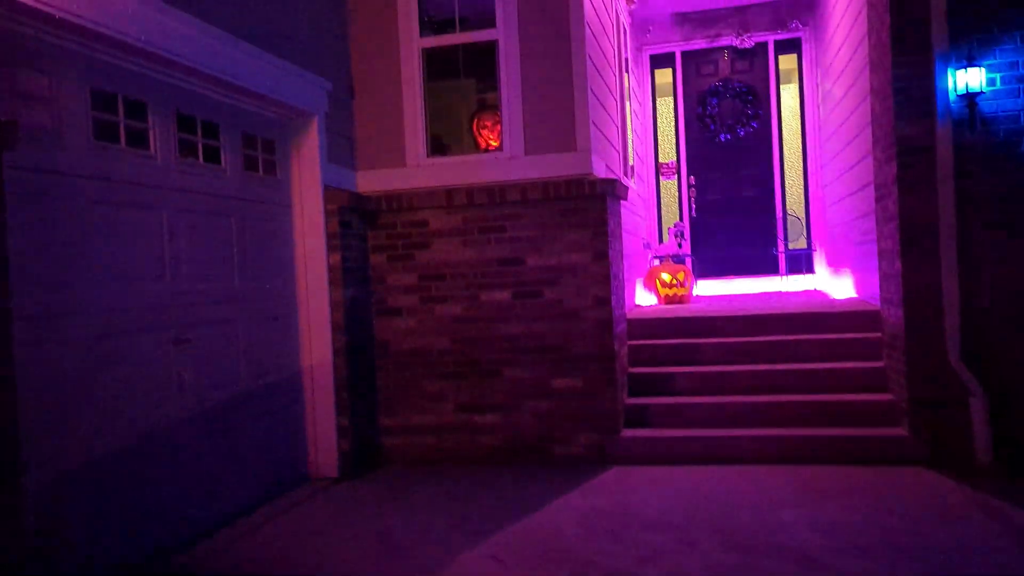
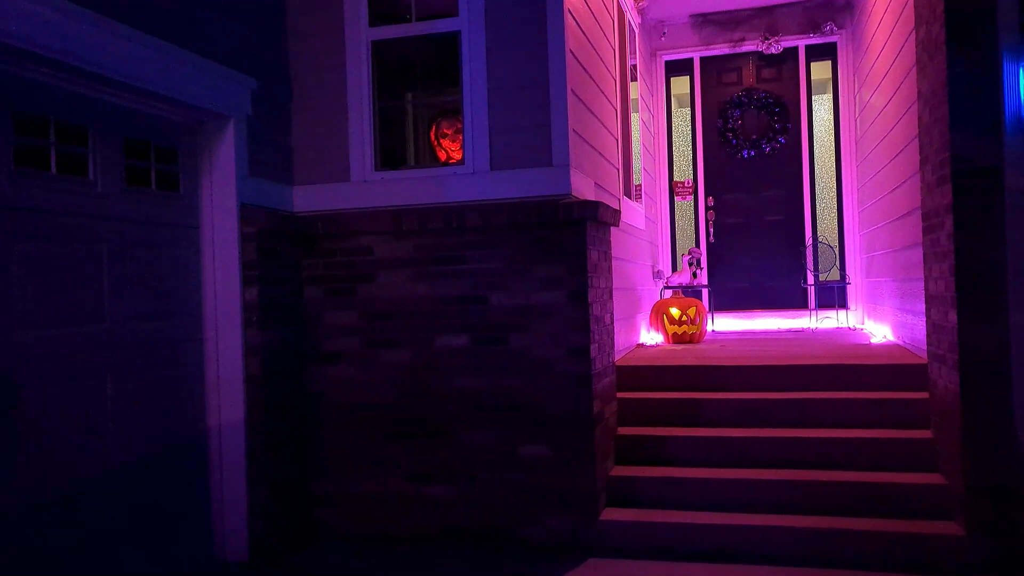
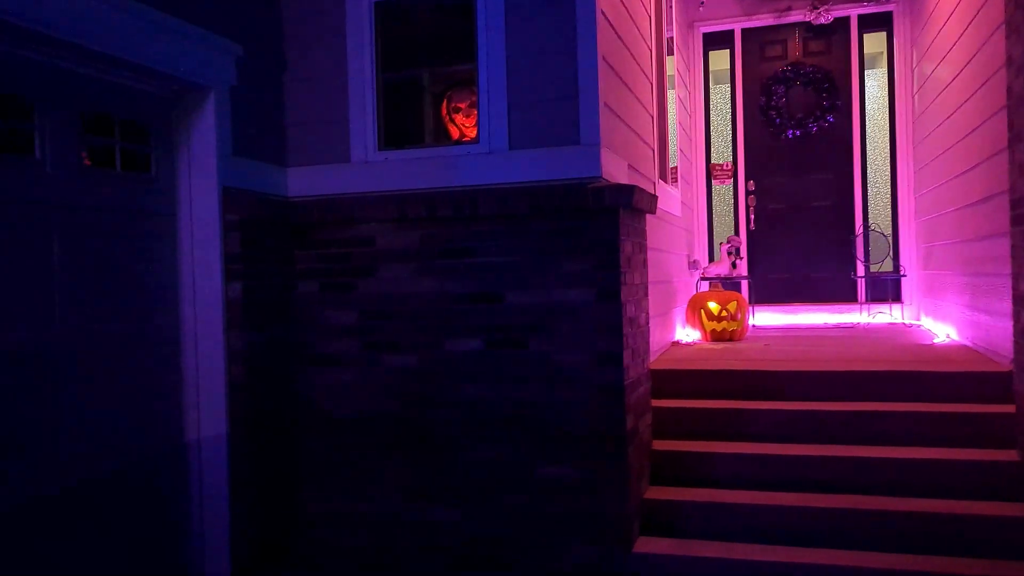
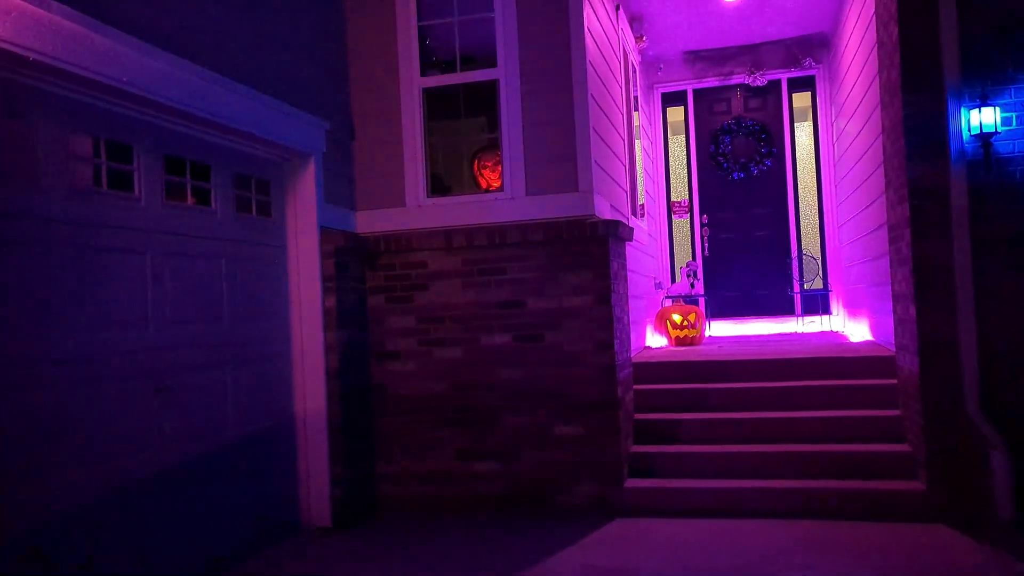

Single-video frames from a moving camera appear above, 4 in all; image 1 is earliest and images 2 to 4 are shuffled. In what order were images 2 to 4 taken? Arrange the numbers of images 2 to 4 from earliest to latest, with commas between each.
4, 2, 3
